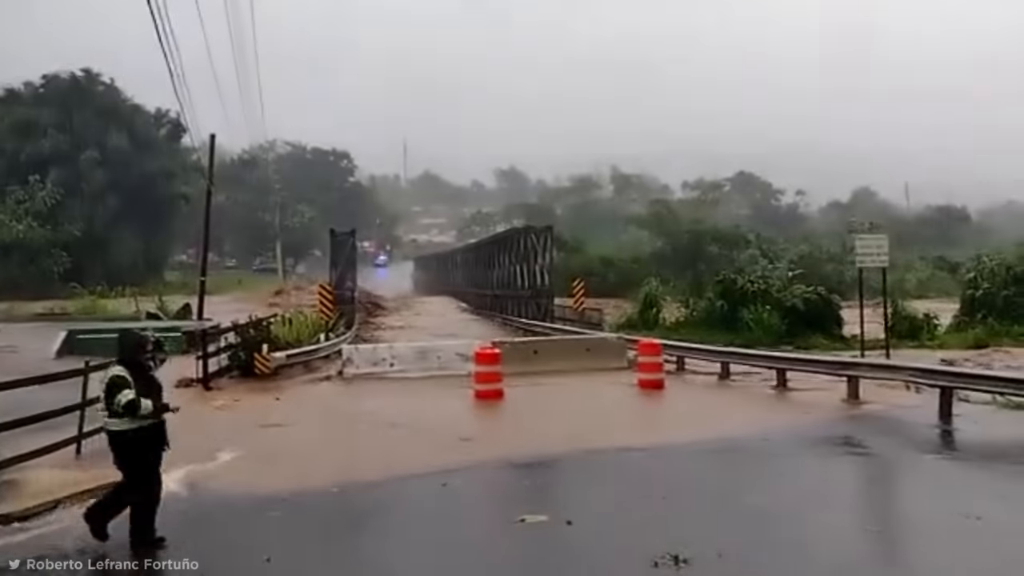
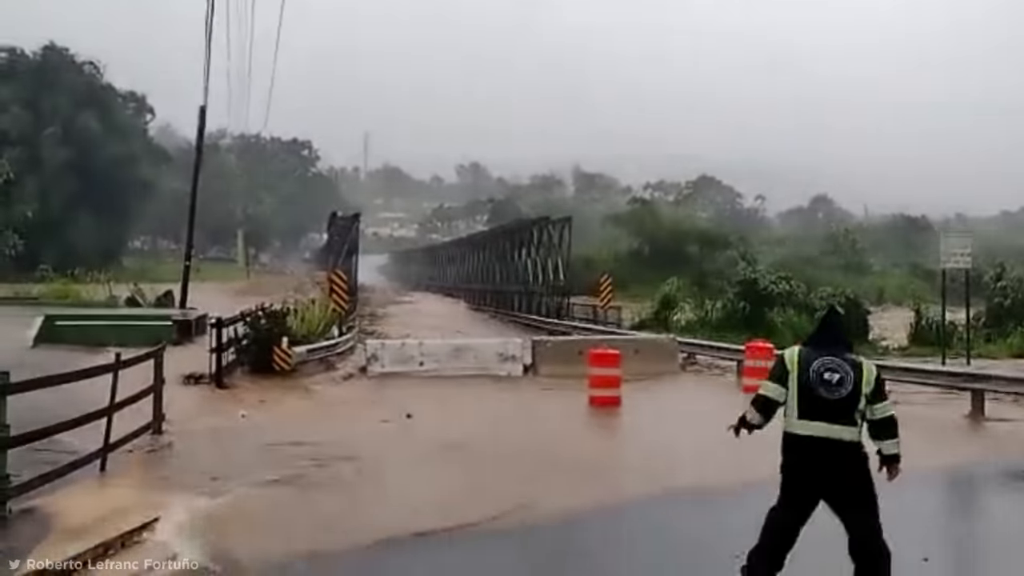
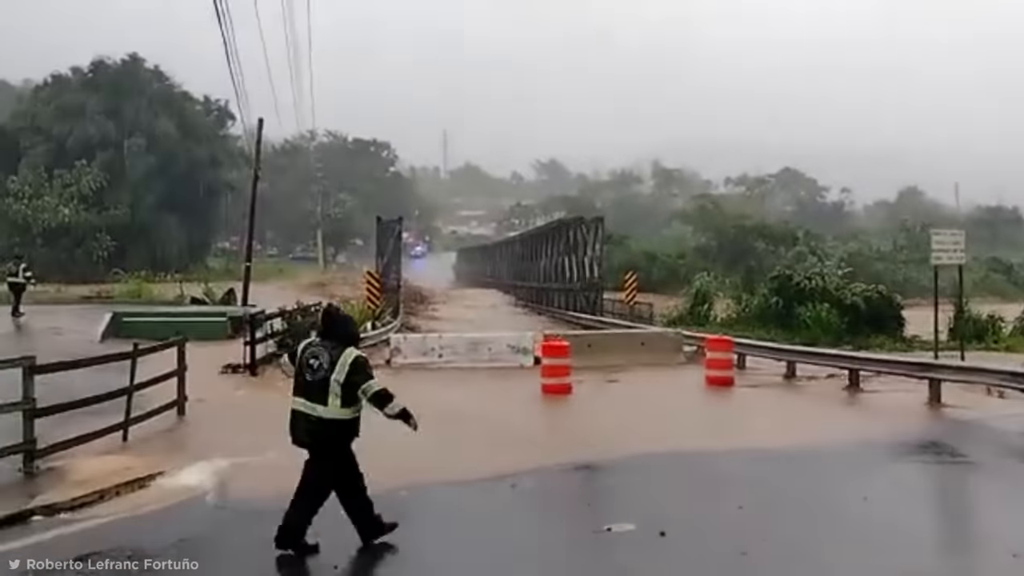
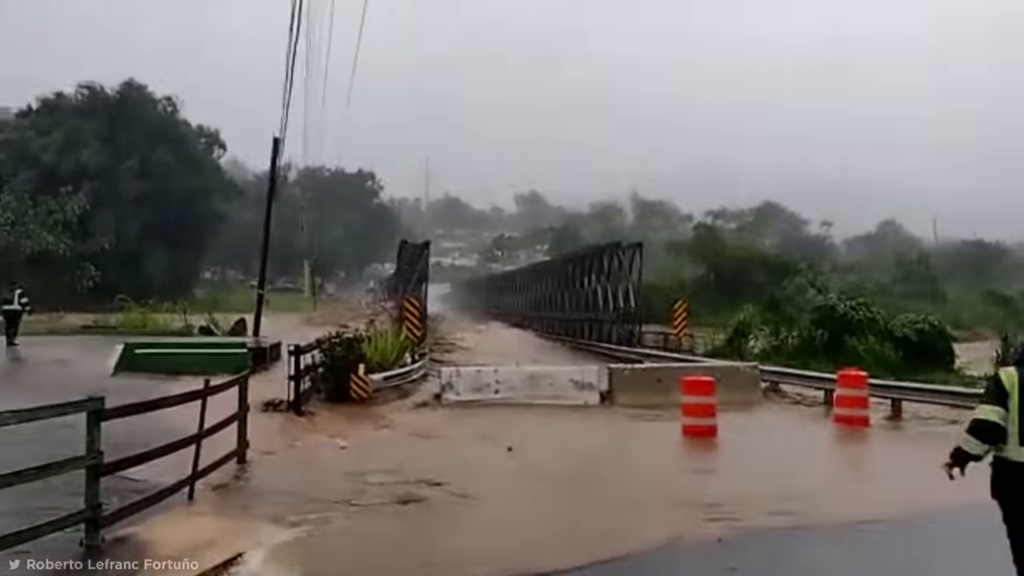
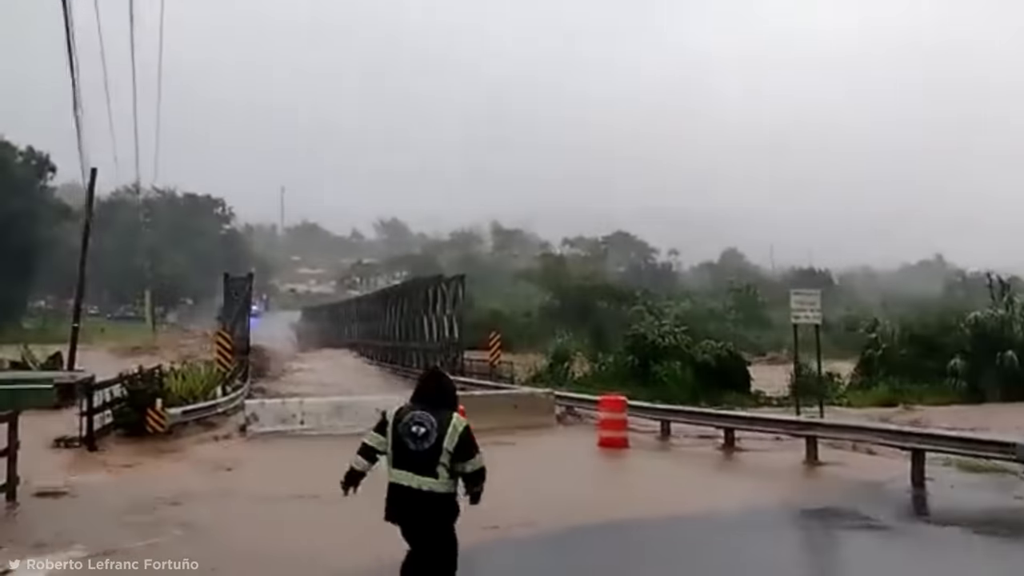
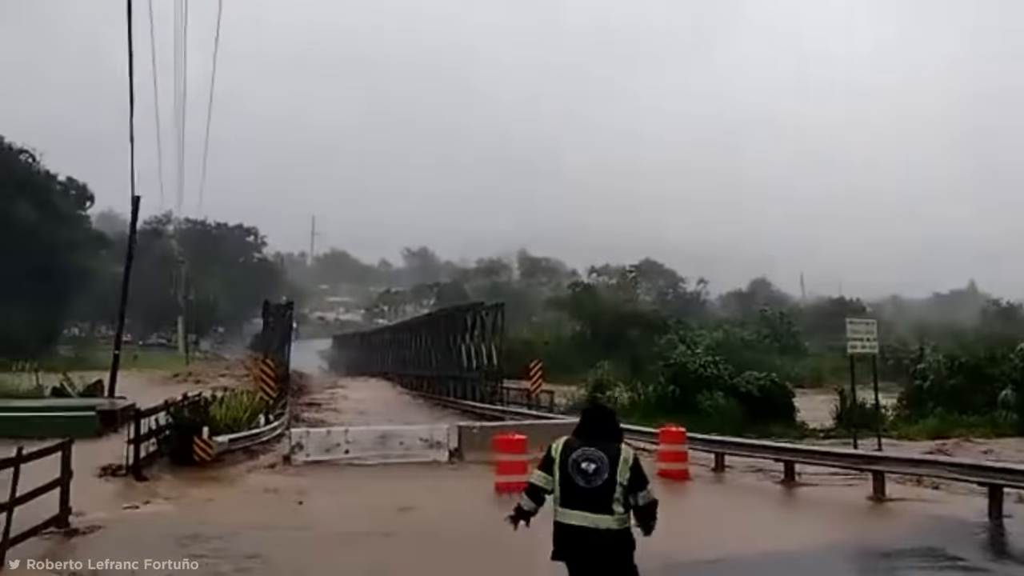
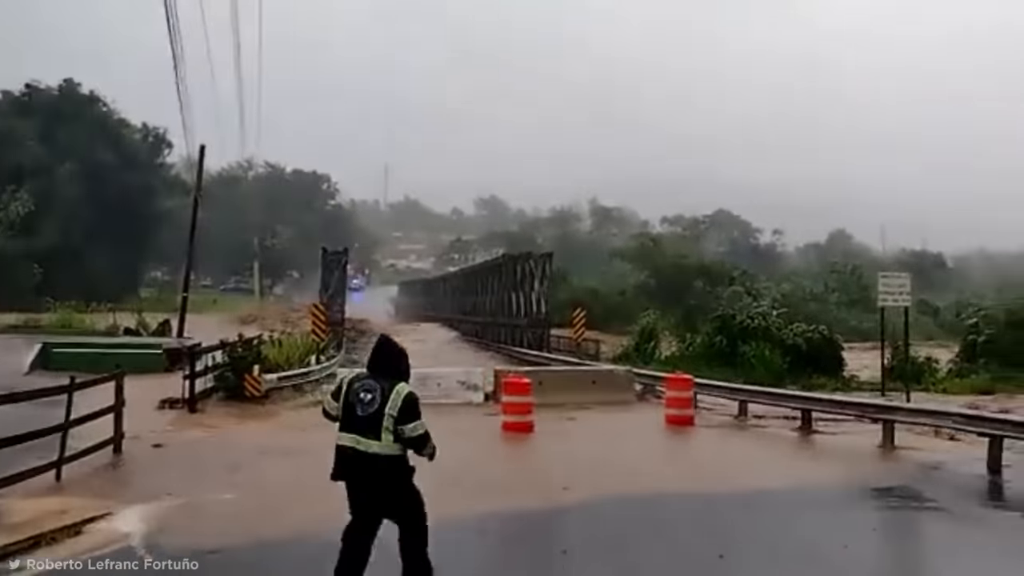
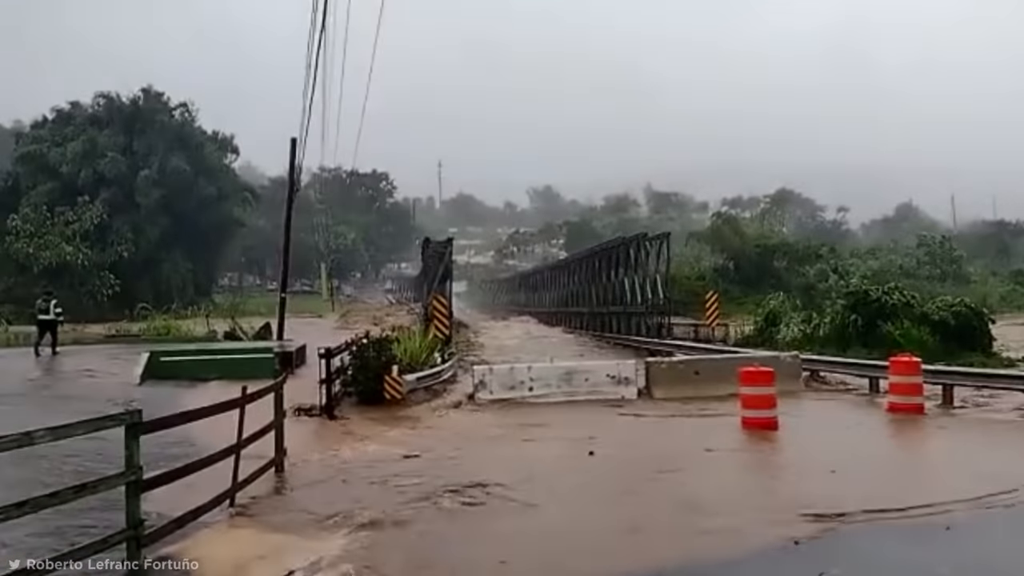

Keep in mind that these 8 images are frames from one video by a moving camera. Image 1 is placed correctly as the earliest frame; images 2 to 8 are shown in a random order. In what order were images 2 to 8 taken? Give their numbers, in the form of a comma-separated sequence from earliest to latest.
3, 7, 5, 6, 2, 4, 8
